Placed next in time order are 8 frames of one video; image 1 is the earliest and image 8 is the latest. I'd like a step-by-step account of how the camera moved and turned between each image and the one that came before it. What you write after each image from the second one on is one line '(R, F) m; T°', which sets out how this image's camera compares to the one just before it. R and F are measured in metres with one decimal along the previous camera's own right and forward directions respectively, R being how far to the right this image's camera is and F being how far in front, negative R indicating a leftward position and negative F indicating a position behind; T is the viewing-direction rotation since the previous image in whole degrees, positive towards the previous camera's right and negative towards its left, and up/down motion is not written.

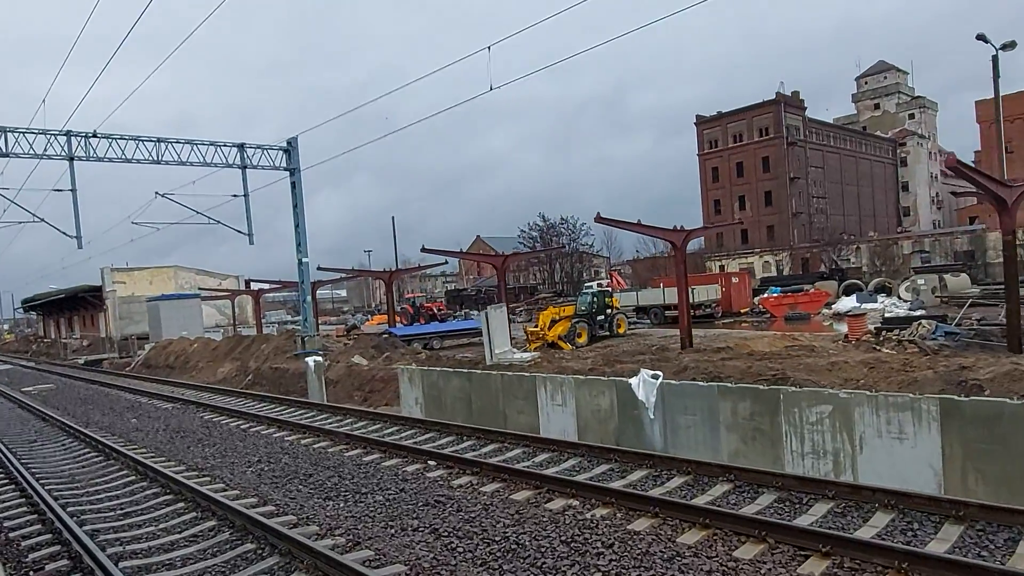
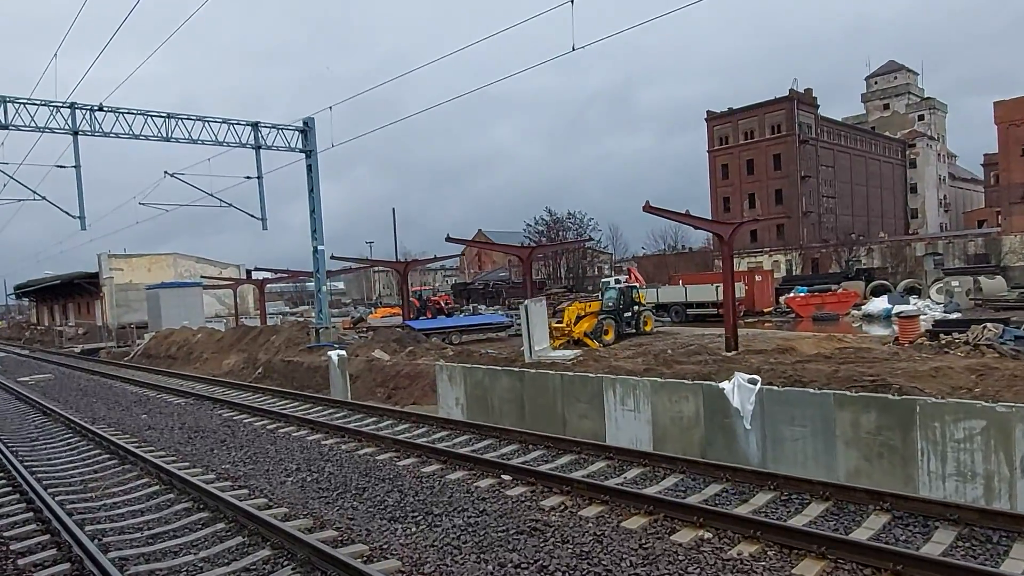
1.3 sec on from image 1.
(-1.2, +1.4) m; 0°
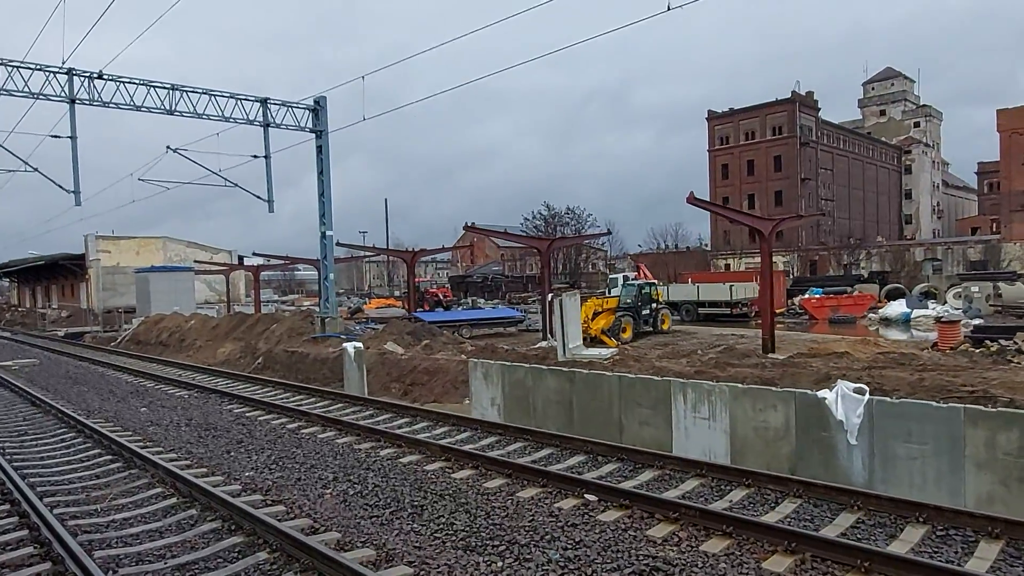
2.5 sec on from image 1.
(-1.1, +1.3) m; +1°
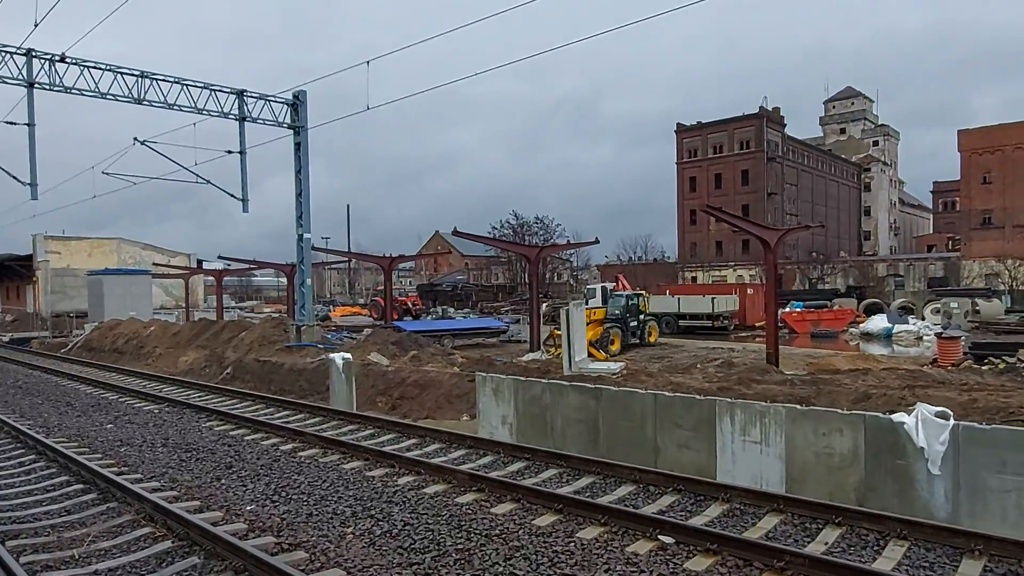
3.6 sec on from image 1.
(-1.0, +1.1) m; +3°
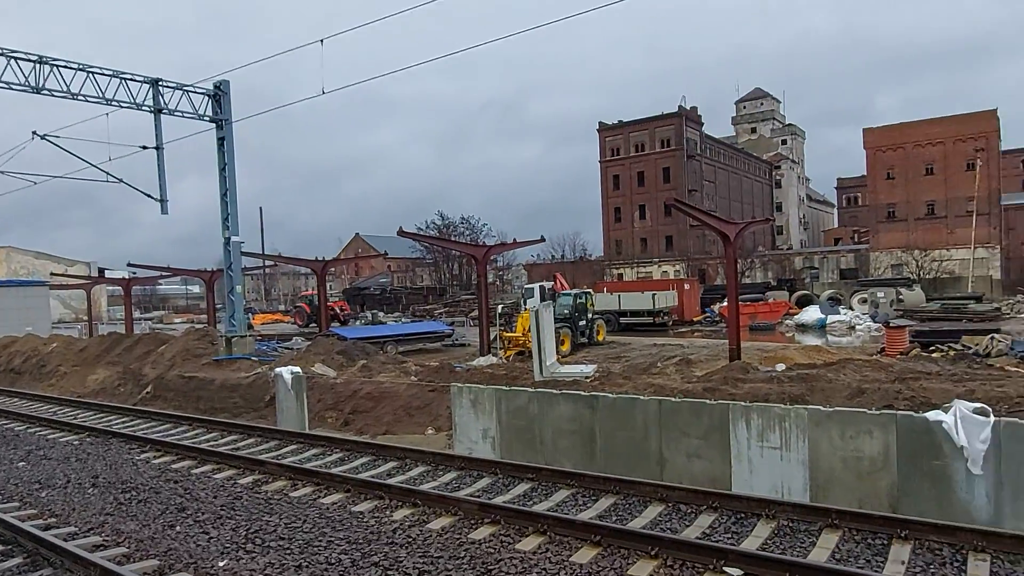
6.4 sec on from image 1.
(-0.9, +1.0) m; +6°
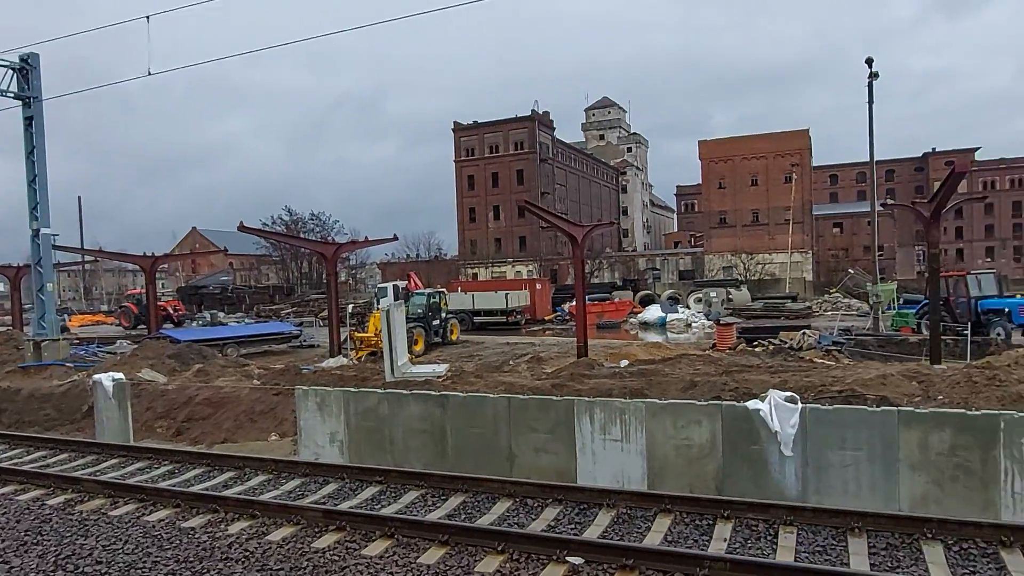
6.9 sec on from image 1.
(+0.1, 0.0) m; +12°
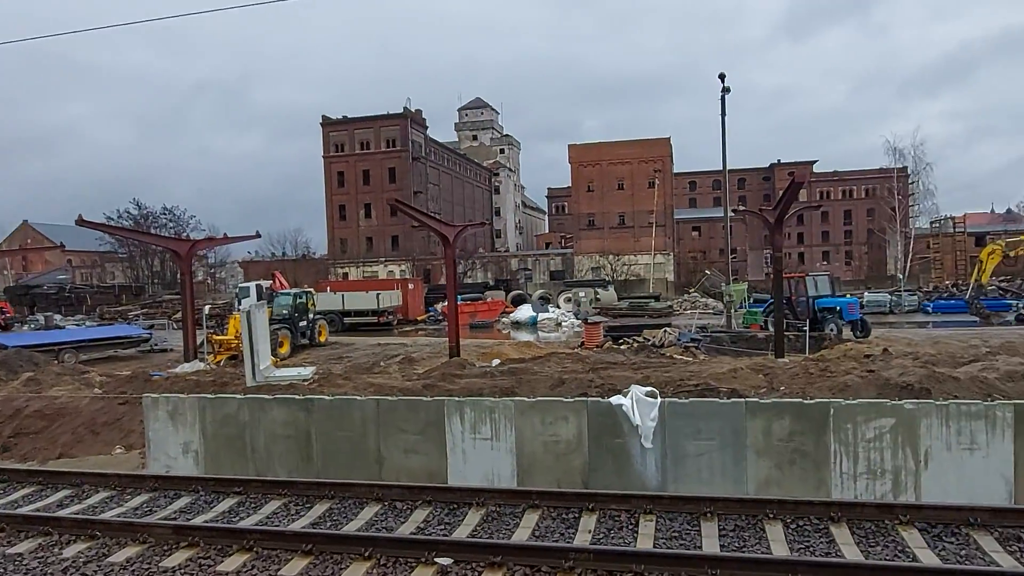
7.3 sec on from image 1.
(0.0, 0.0) m; +10°
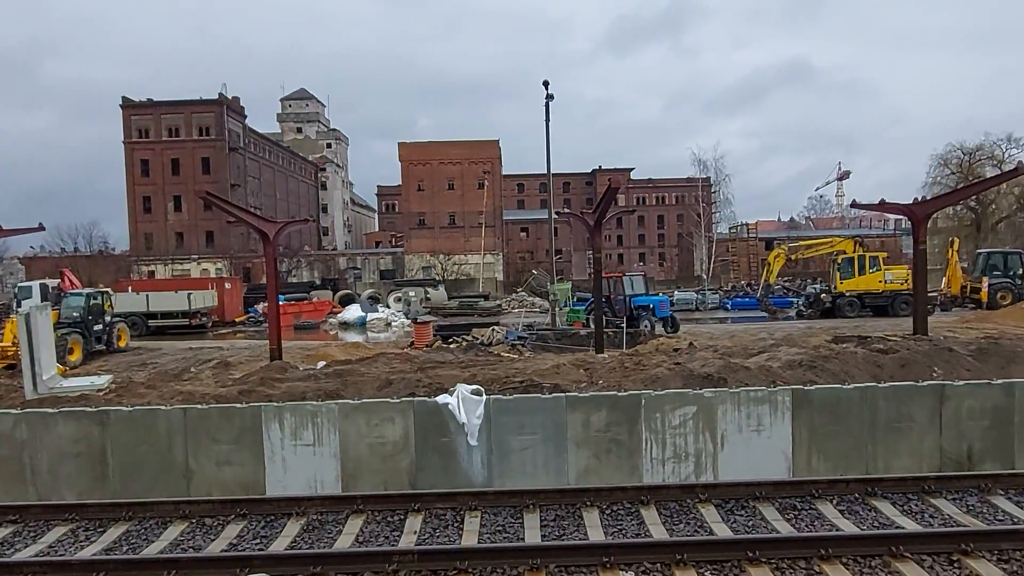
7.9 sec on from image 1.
(+0.1, 0.0) m; +14°
